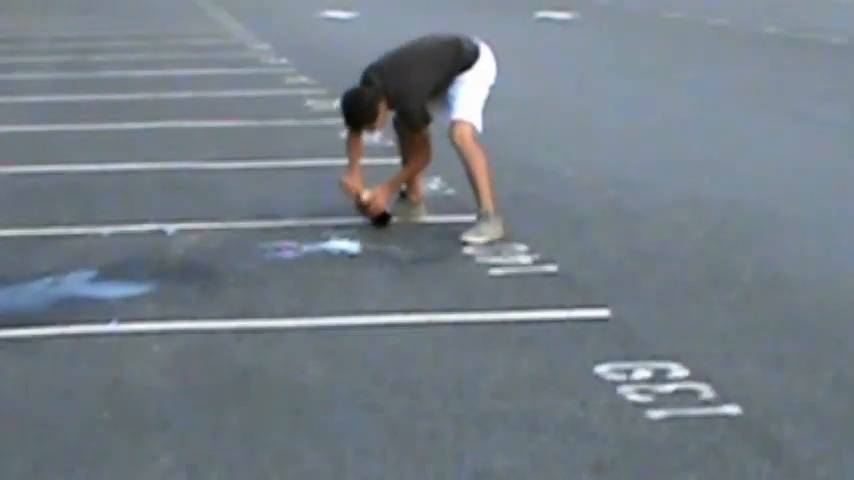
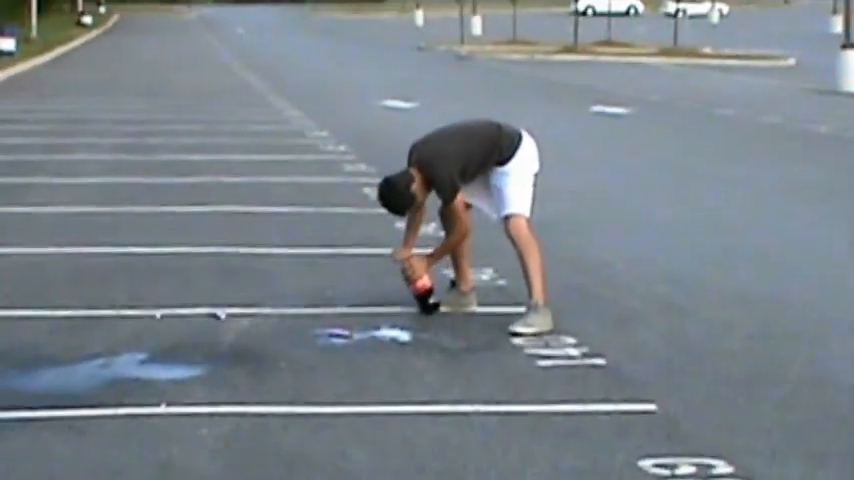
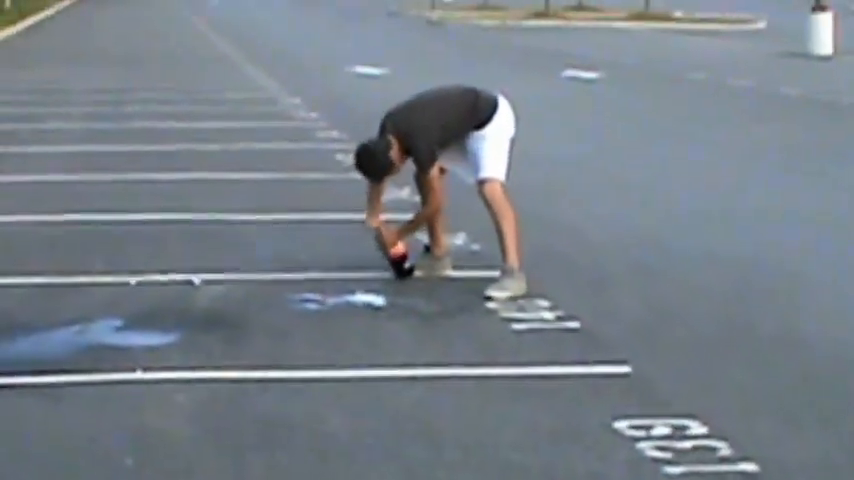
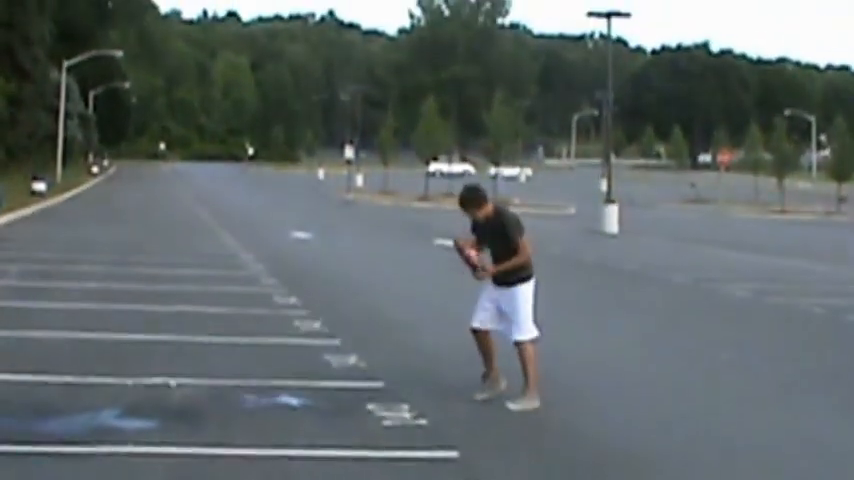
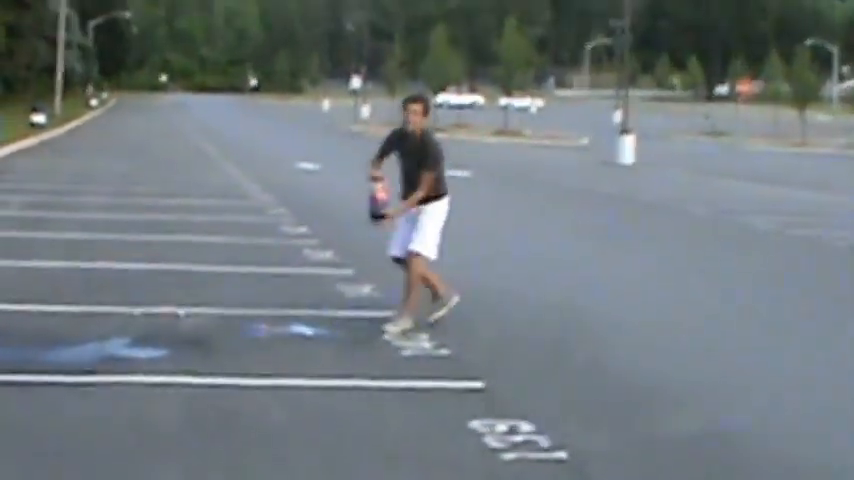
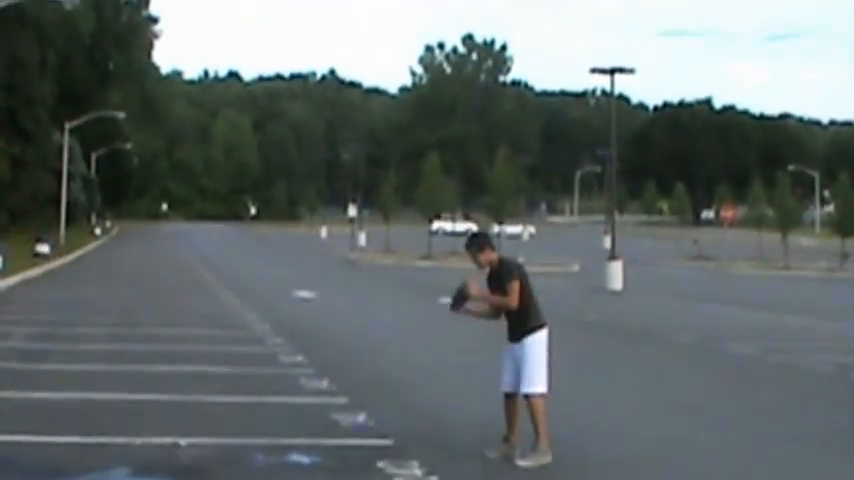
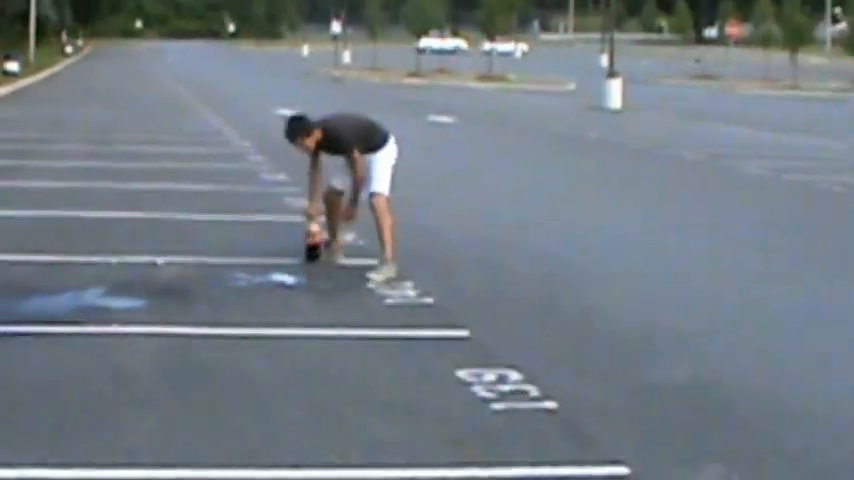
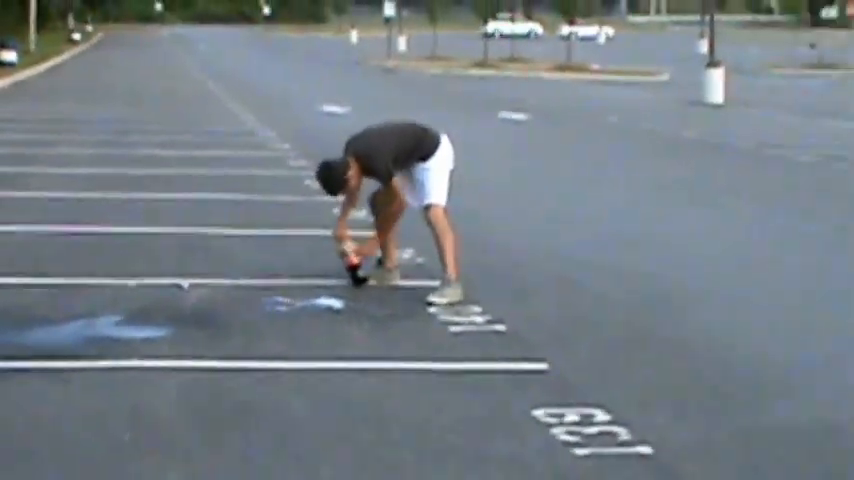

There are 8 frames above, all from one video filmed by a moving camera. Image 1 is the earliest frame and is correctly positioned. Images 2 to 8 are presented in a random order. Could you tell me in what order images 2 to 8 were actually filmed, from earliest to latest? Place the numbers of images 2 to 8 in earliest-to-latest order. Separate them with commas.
3, 2, 8, 7, 5, 4, 6
